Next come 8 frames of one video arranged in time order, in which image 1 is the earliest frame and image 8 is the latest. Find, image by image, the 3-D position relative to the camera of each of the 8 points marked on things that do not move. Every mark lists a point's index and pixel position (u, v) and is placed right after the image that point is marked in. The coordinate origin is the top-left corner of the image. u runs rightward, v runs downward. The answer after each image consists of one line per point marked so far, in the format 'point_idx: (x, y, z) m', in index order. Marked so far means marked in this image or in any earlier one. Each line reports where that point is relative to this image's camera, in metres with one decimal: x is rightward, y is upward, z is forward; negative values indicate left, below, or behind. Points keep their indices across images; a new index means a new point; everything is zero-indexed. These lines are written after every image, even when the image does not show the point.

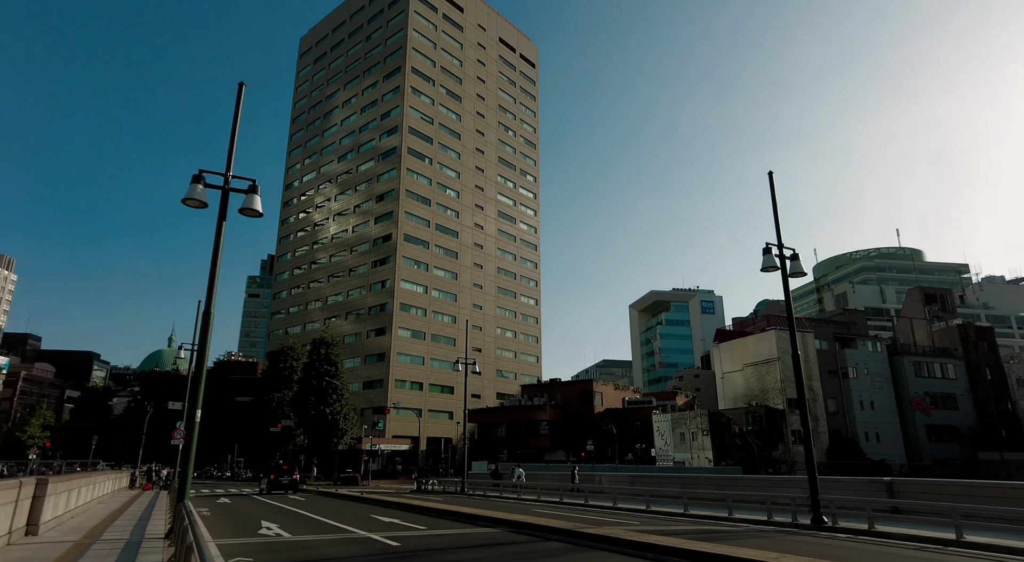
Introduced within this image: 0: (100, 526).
0: (-8.2, -4.9, +12.6) m
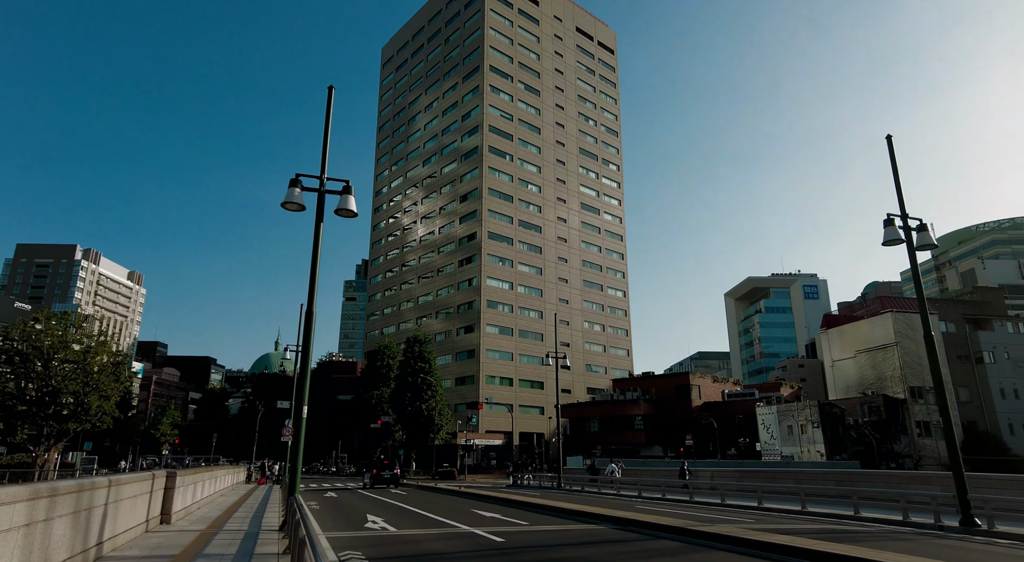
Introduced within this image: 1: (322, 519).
0: (-6.1, -5.0, +13.4) m
1: (-4.5, -5.7, +15.0) m
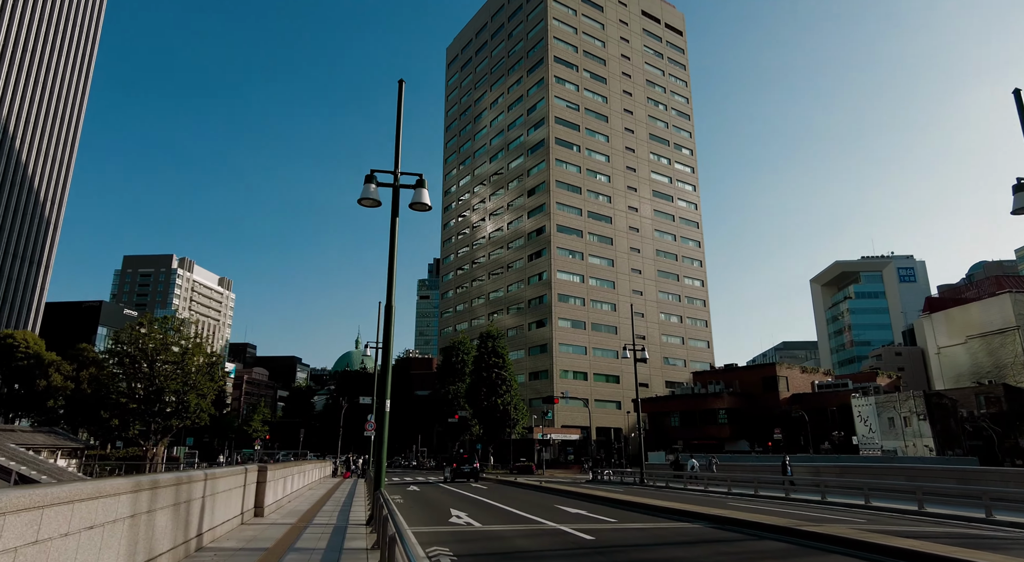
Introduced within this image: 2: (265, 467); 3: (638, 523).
0: (-4.3, -5.0, +13.6) m
1: (-2.5, -5.6, +15.1) m
2: (-4.6, -3.4, +11.6) m
3: (+2.2, -4.3, +11.1) m
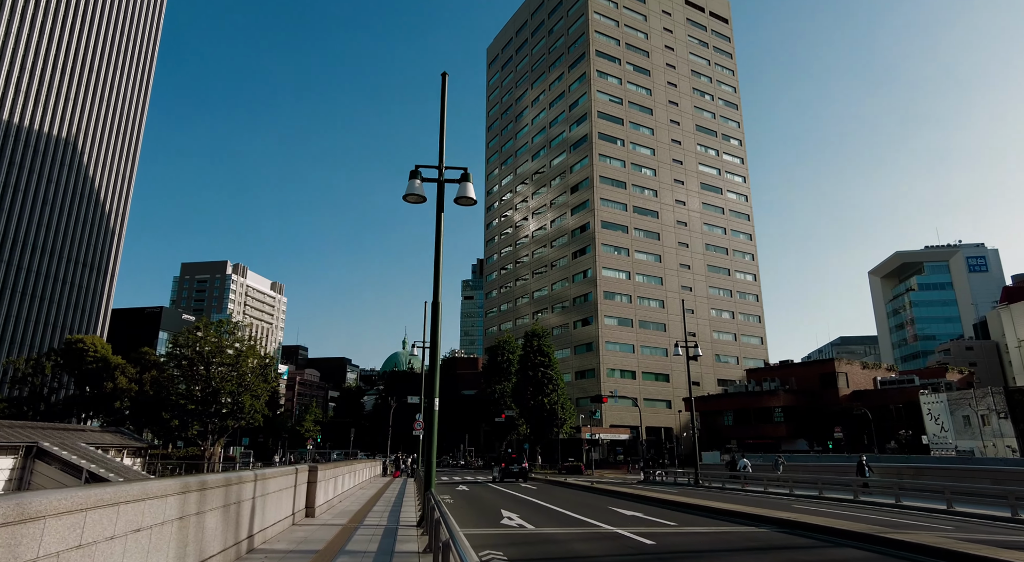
0: (-3.2, -5.0, +13.5) m
1: (-1.3, -5.5, +14.8) m
2: (-3.6, -3.4, +11.5) m
3: (+3.2, -4.1, +10.6) m
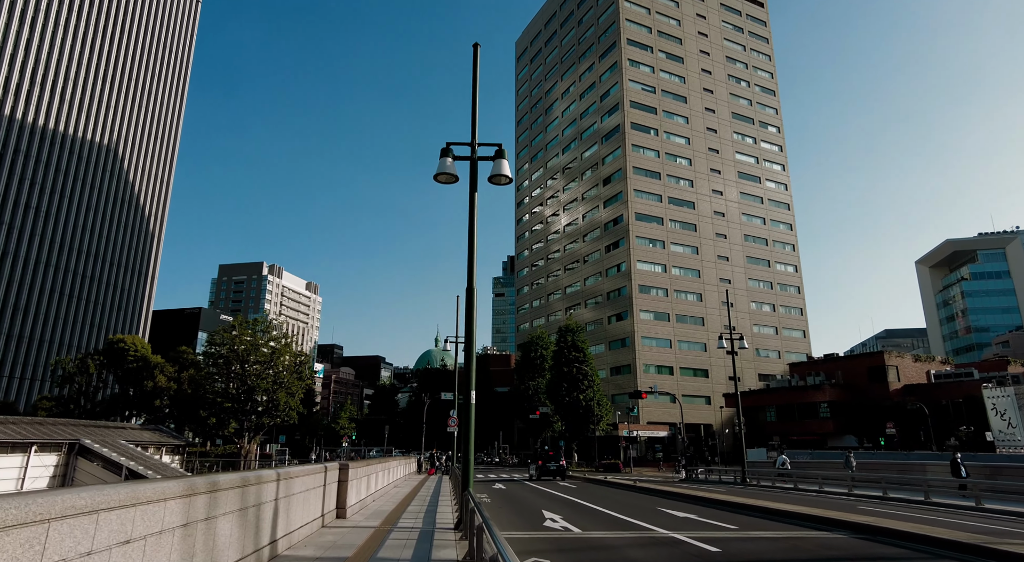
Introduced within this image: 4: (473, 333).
0: (-2.3, -4.7, +12.8) m
1: (-0.4, -5.2, +14.0) m
2: (-2.9, -3.2, +10.8) m
3: (+3.9, -3.8, +9.6) m
4: (-0.7, -0.9, +10.9) m
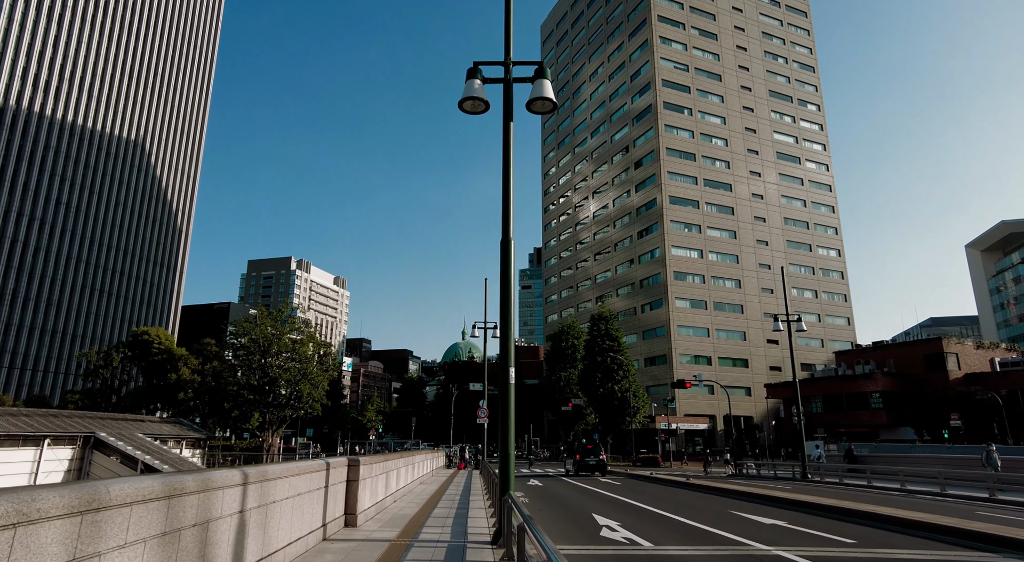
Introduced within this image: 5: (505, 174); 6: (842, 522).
0: (-1.6, -4.0, +10.8) m
1: (+0.5, -4.5, +11.9) m
2: (-2.2, -2.5, +8.8) m
3: (+4.5, -3.1, +7.3) m
4: (0.0, -0.2, +8.8) m
5: (-0.1, +1.3, +8.0) m
6: (+6.6, -4.7, +13.2) m
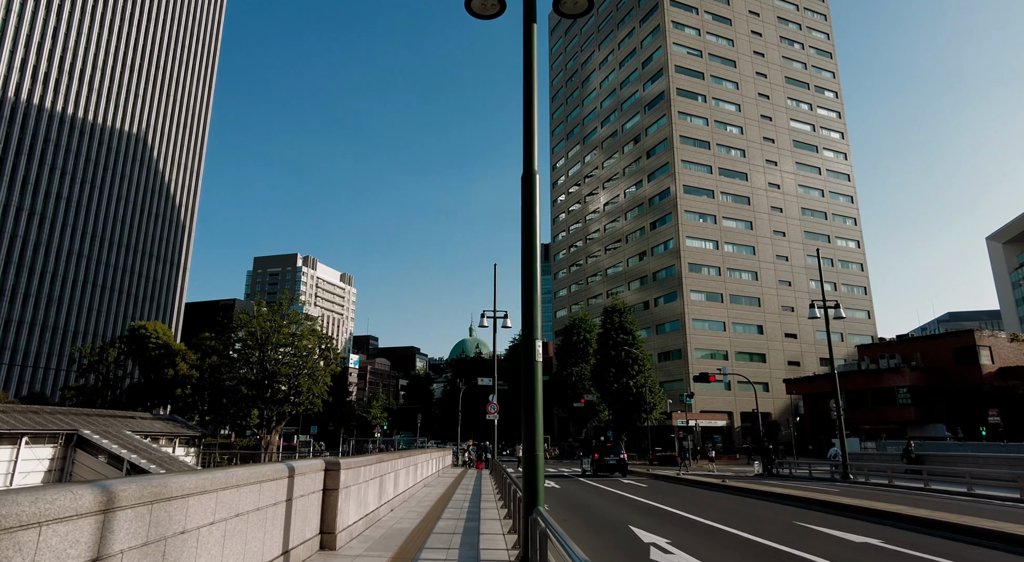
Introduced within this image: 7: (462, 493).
0: (-1.3, -3.5, +8.9) m
1: (+0.8, -4.0, +10.0) m
2: (-1.9, -2.0, +6.9) m
3: (+4.7, -2.6, +5.3) m
4: (+0.2, +0.3, +6.8) m
5: (+0.2, +1.8, +6.0) m
6: (+7.0, -4.1, +11.1) m
7: (-1.3, -5.6, +16.5) m
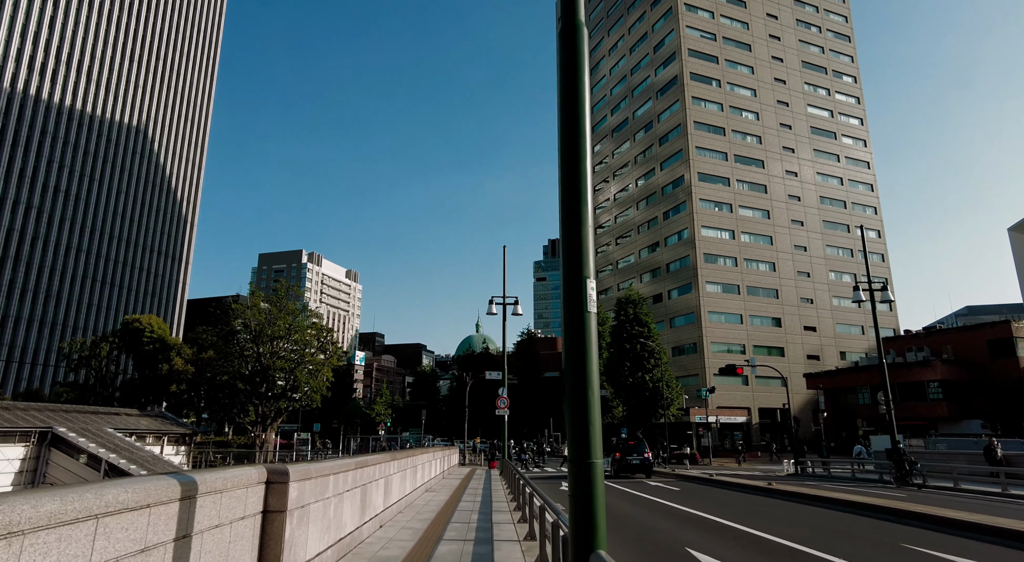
0: (-1.0, -2.9, +6.7) m
1: (+1.1, -3.4, +7.8) m
2: (-1.7, -1.4, +4.7) m
3: (+5.0, -2.0, +3.0) m
4: (+0.5, +0.9, +4.6) m
5: (+0.4, +2.4, +3.8) m
6: (+7.2, -3.5, +8.9) m
7: (-0.9, -5.0, +14.4) m
